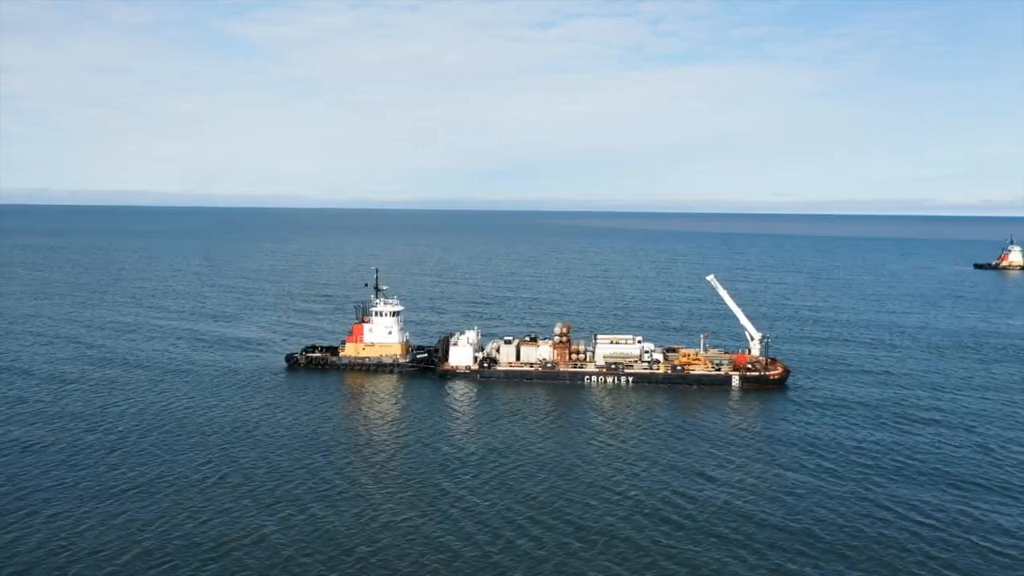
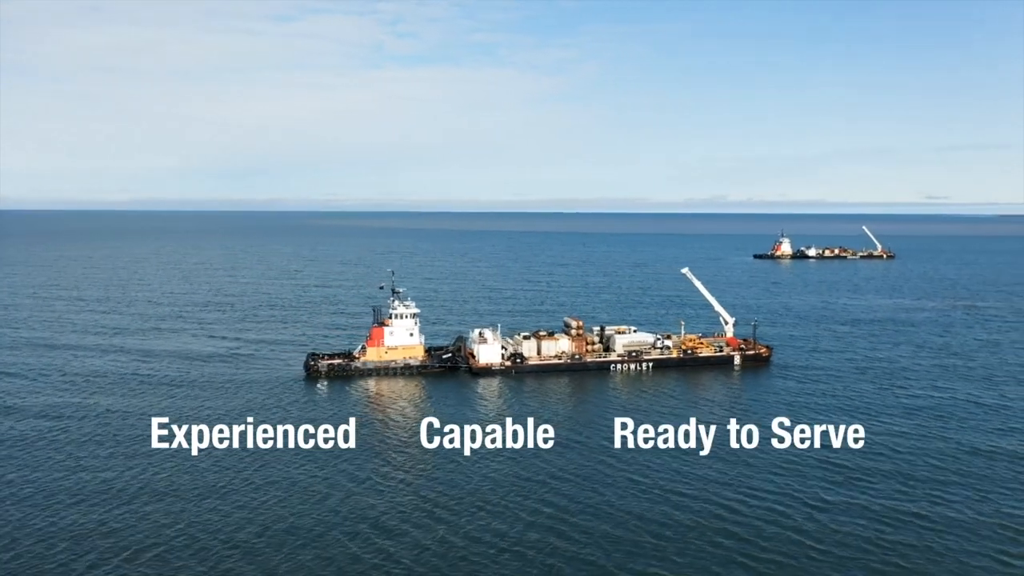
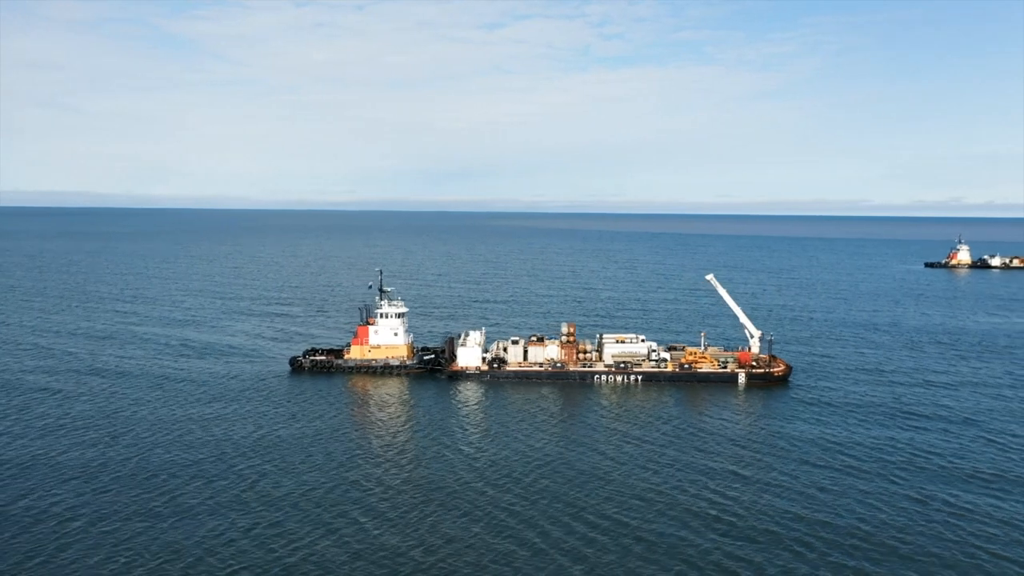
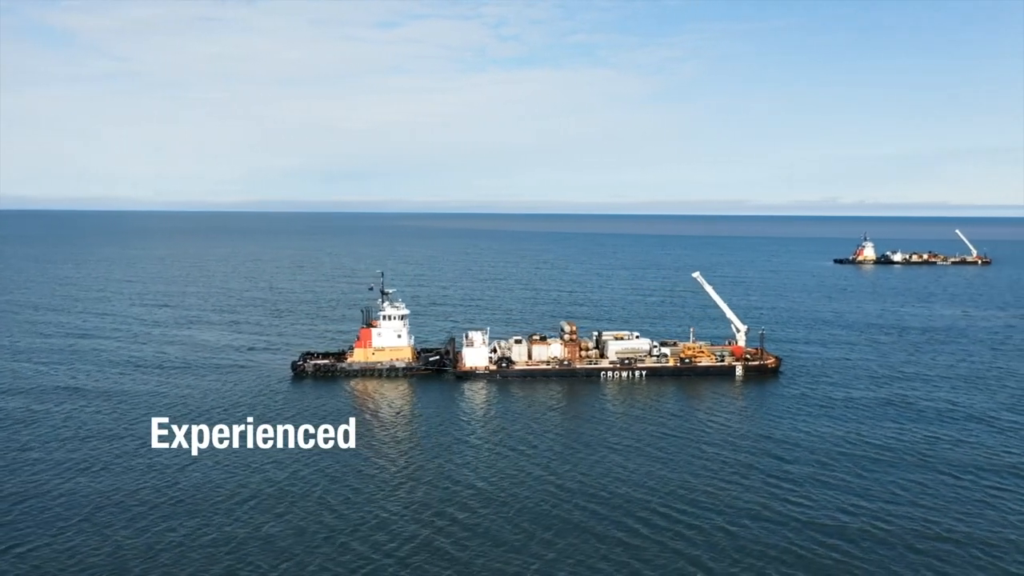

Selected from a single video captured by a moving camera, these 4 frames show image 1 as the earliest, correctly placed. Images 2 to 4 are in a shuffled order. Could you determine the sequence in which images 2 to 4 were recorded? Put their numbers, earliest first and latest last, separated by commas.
3, 4, 2
